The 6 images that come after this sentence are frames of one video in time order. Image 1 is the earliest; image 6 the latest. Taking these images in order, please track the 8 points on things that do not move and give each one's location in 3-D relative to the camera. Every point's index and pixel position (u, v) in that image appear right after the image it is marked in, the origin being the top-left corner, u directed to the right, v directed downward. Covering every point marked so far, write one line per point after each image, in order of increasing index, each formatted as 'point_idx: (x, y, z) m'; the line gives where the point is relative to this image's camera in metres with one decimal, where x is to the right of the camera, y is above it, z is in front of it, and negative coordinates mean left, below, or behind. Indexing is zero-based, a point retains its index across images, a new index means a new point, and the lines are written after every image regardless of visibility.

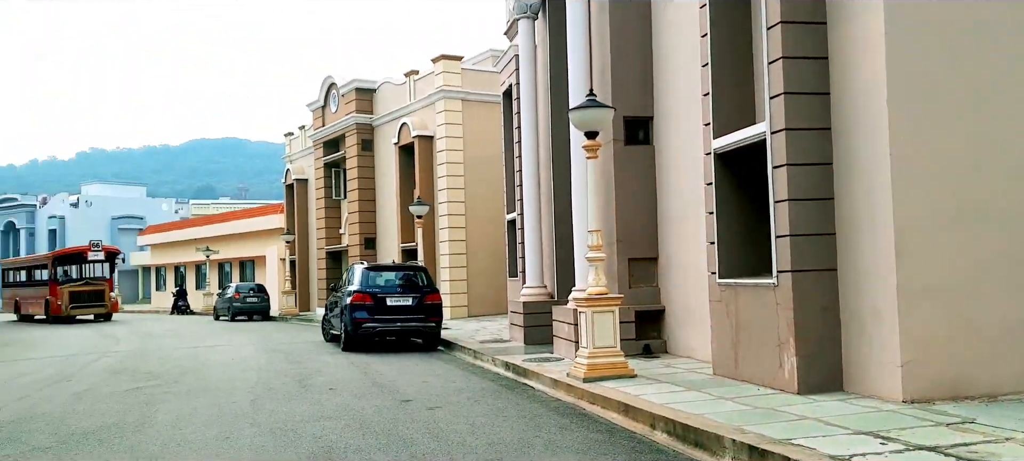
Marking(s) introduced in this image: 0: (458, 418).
0: (-0.6, -1.9, +8.2) m
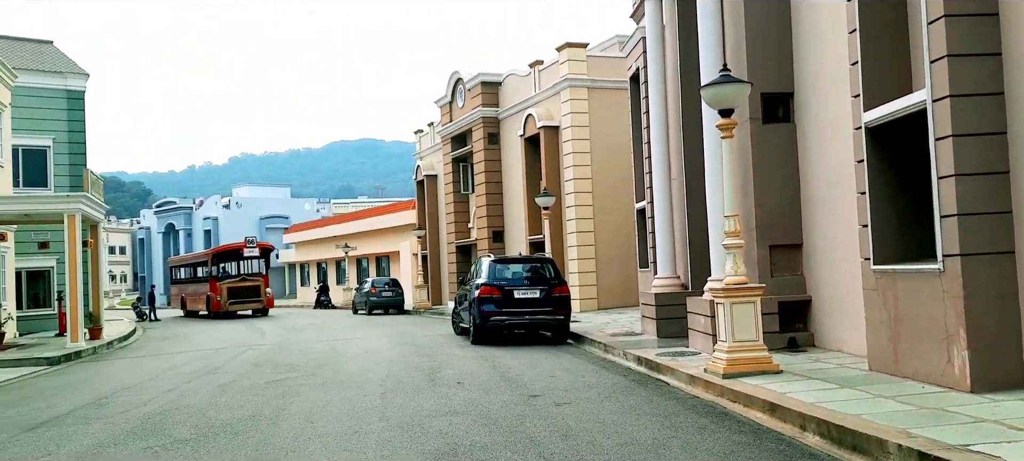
0: (+0.7, -1.8, +7.8) m
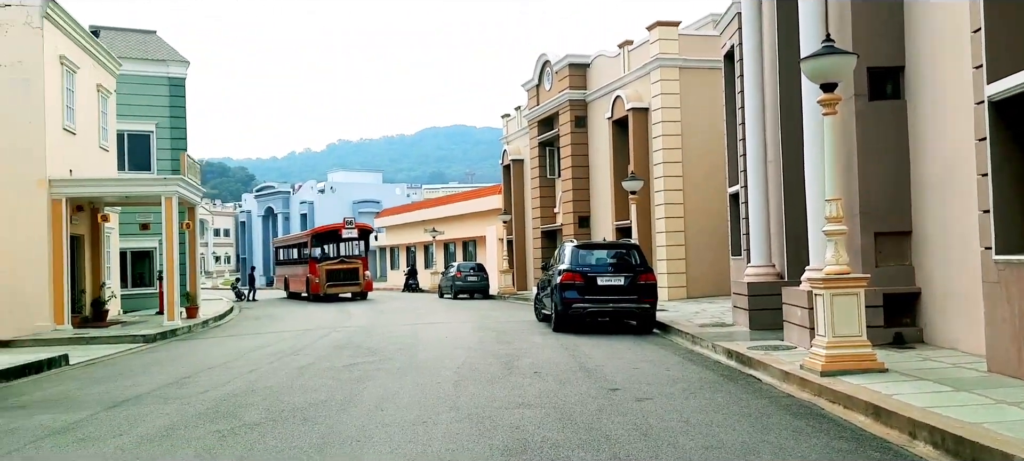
0: (+1.4, -1.6, +7.2) m
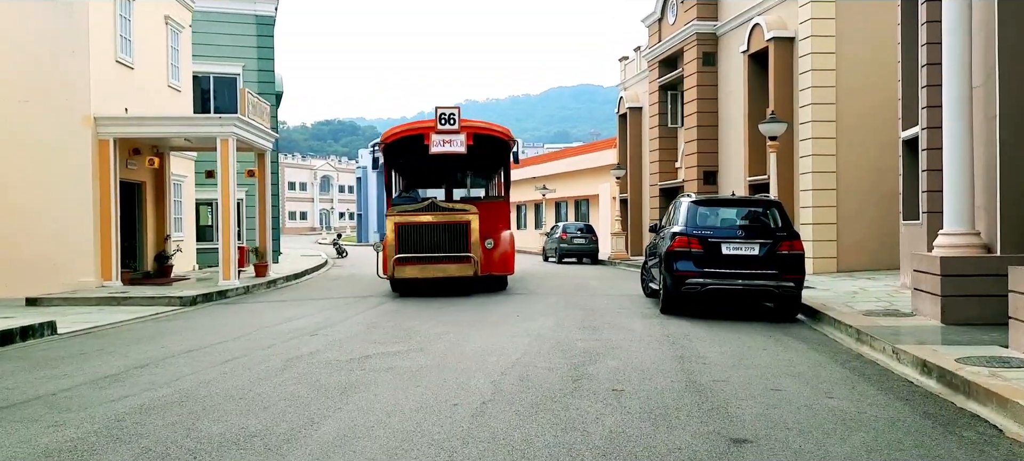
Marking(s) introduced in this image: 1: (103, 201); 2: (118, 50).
0: (+1.5, -1.3, +3.5) m
1: (-8.6, +0.6, +17.0) m
2: (-8.9, +4.1, +18.3) m
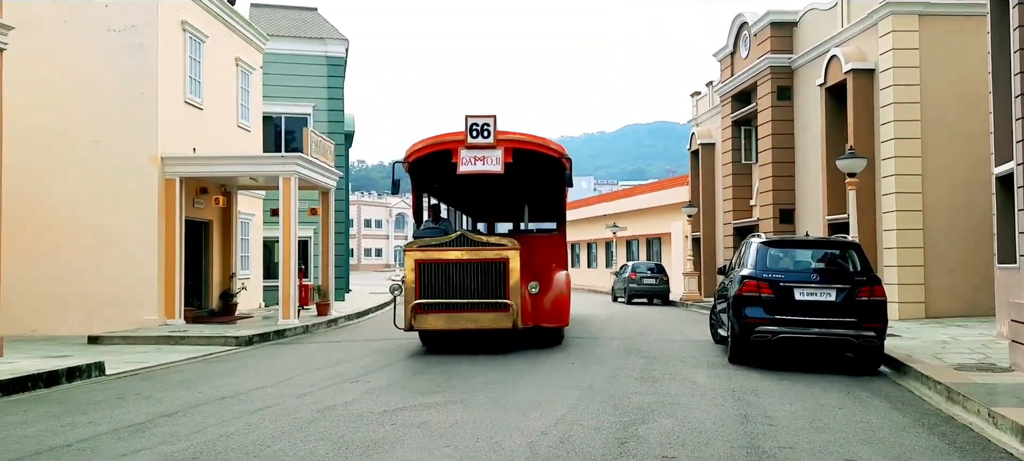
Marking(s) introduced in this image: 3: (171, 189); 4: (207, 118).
0: (+1.5, -1.5, +2.8) m
1: (-7.3, -0.2, +17.1) m
2: (-7.5, +3.2, +18.7) m
3: (-7.3, +0.9, +17.3) m
4: (-7.5, +2.8, +19.9) m
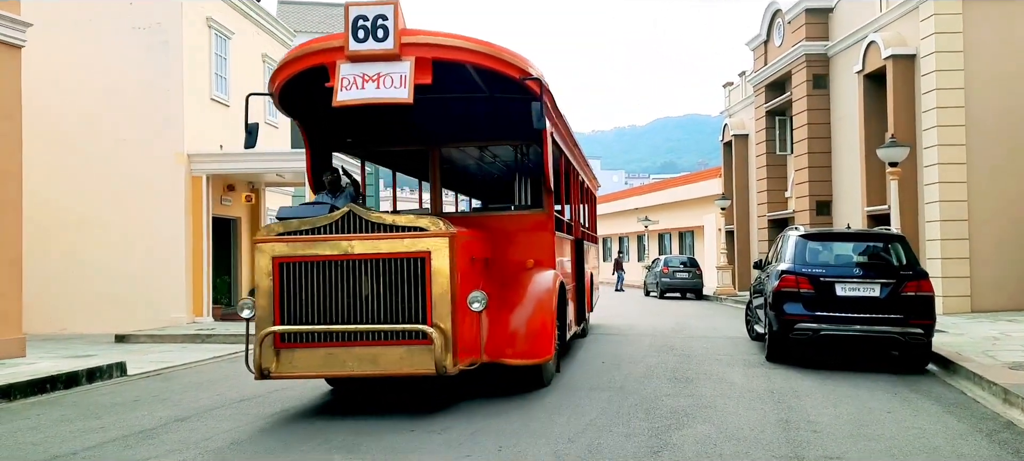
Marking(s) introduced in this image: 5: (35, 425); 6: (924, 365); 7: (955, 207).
0: (+1.5, -1.5, +2.4) m
1: (-6.7, -0.1, +17.0) m
2: (-6.9, +3.3, +18.6) m
3: (-6.7, +1.0, +17.2) m
4: (-6.8, +2.8, +19.8) m
5: (-4.3, -1.8, +7.4) m
6: (+5.2, -1.7, +10.2) m
7: (+9.2, +0.5, +16.8) m
